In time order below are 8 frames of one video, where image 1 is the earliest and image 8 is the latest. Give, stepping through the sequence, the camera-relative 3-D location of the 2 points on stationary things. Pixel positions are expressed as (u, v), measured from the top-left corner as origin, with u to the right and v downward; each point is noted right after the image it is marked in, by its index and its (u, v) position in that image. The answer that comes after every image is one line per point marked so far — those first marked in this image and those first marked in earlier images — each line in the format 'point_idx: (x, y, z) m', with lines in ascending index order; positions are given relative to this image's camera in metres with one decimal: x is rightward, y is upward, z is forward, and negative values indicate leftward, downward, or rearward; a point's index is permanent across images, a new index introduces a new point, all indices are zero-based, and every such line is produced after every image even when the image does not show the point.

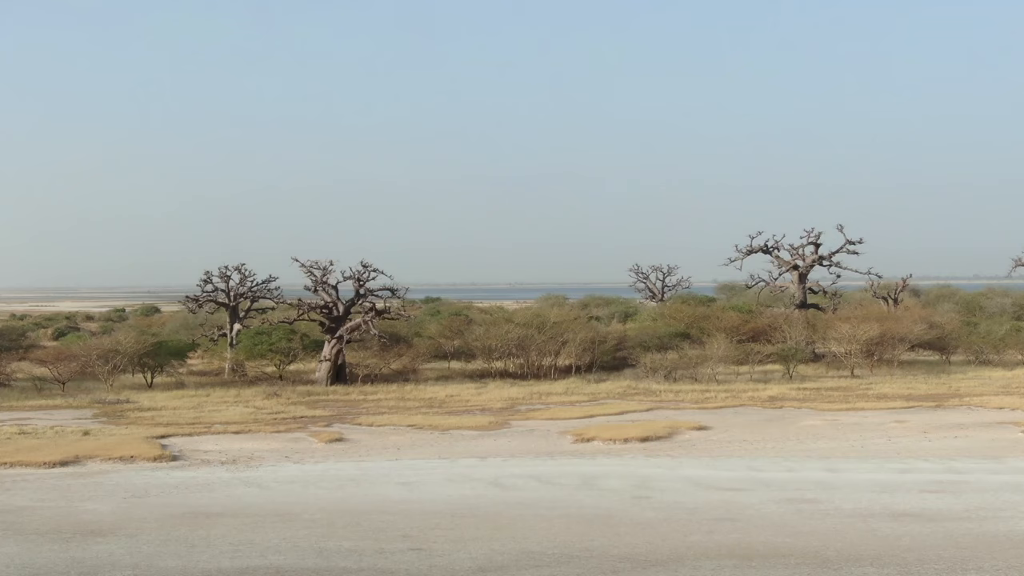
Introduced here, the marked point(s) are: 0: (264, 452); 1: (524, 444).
0: (-3.6, -2.4, +19.4) m
1: (+0.2, -2.3, +19.9) m
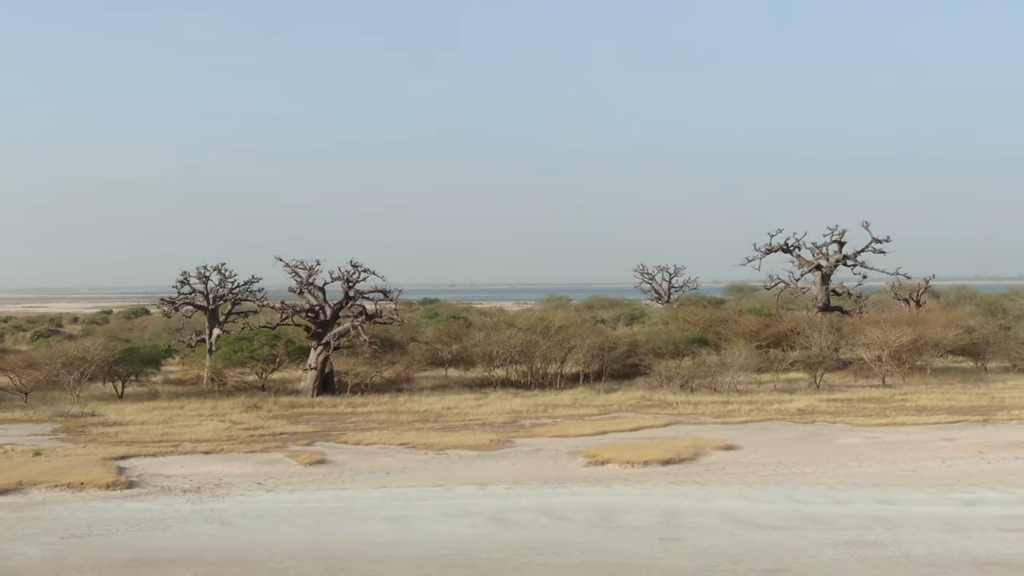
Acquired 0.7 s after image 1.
0: (-3.5, -2.4, +17.1) m
1: (+0.2, -2.3, +17.6) m
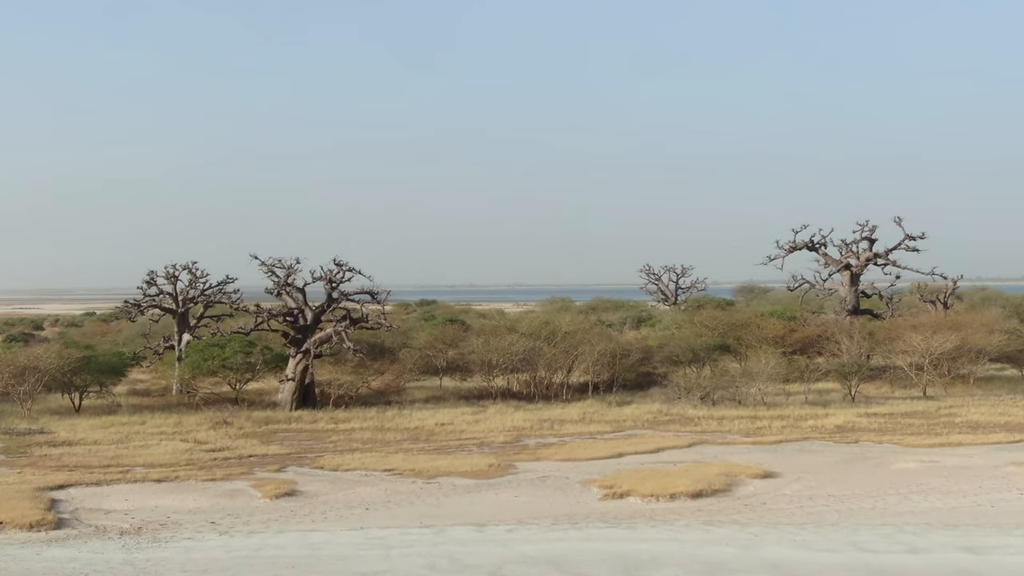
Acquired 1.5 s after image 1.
0: (-3.5, -2.4, +14.4) m
1: (+0.3, -2.4, +14.9) m
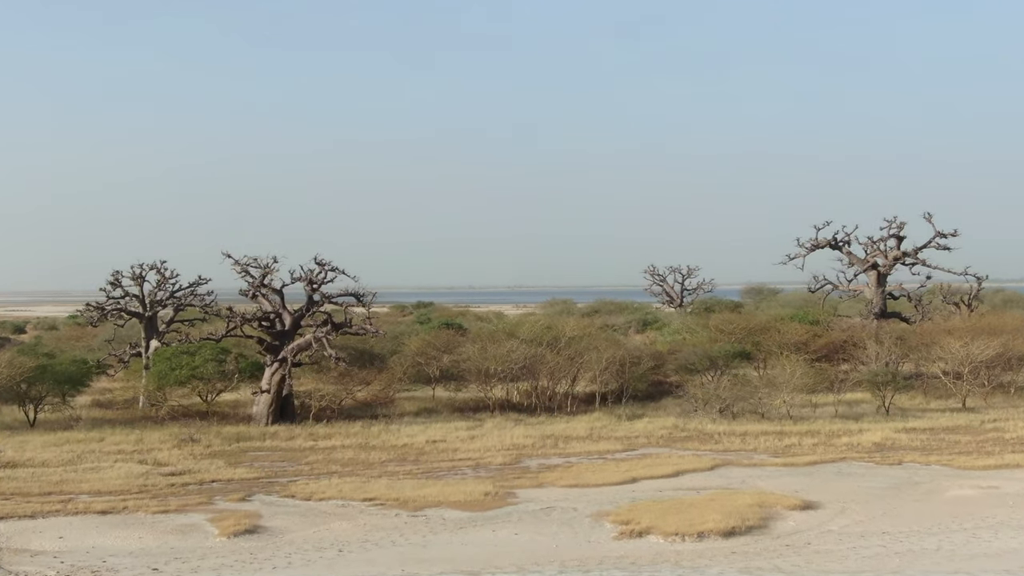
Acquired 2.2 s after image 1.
0: (-3.5, -2.4, +12.2) m
1: (+0.3, -2.4, +12.7) m
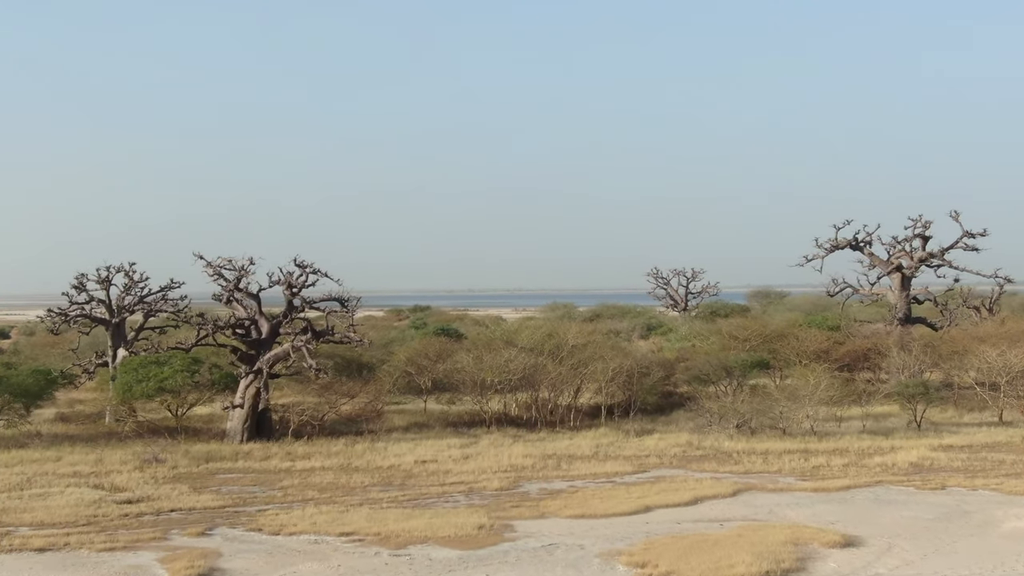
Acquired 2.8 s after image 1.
0: (-3.5, -2.5, +10.3) m
1: (+0.2, -2.4, +10.9) m
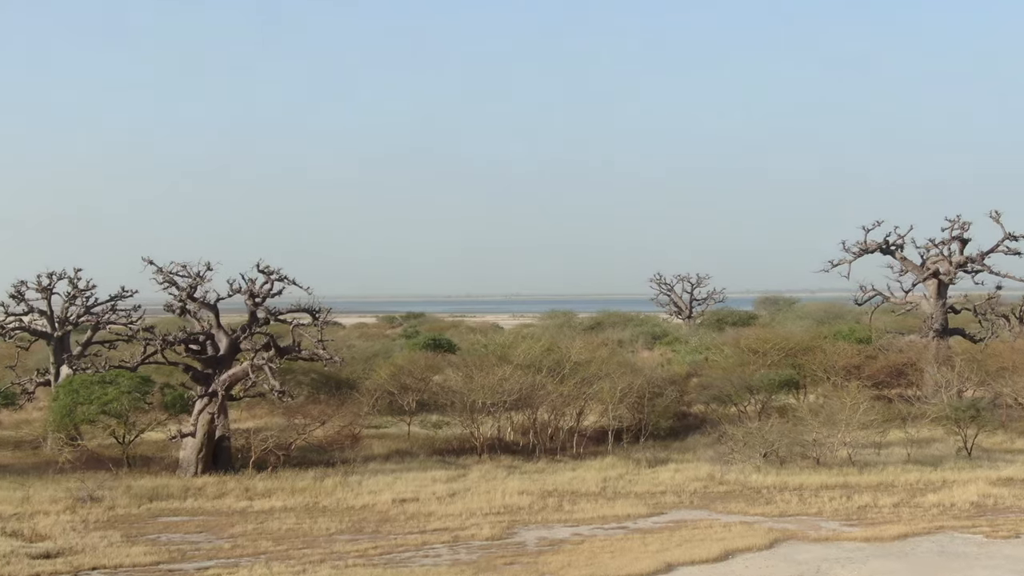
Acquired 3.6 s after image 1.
0: (-3.6, -2.6, +7.9) m
1: (+0.2, -2.5, +8.4) m
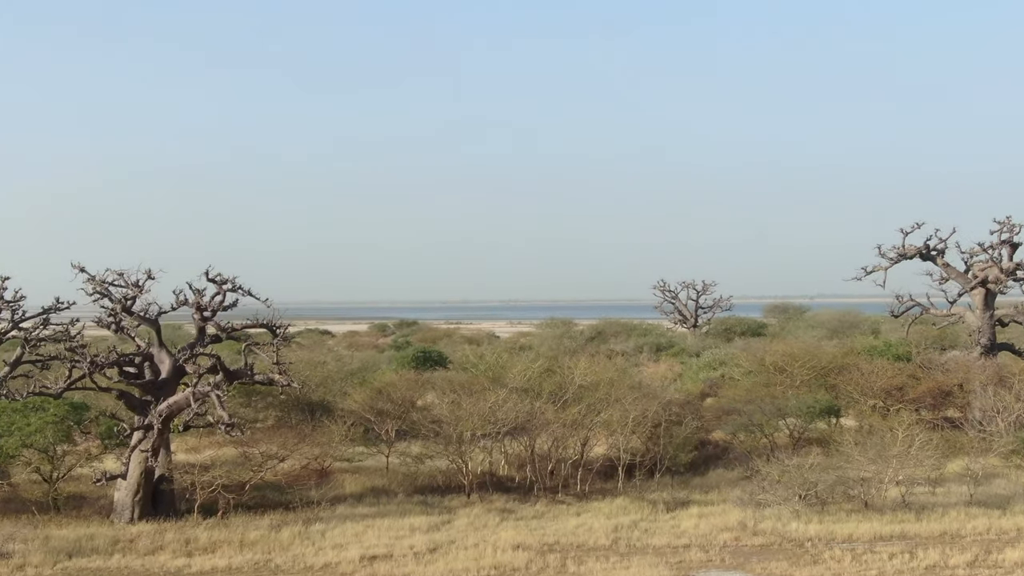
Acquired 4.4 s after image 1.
0: (-3.6, -2.6, +5.3) m
1: (+0.1, -2.6, +5.8) m
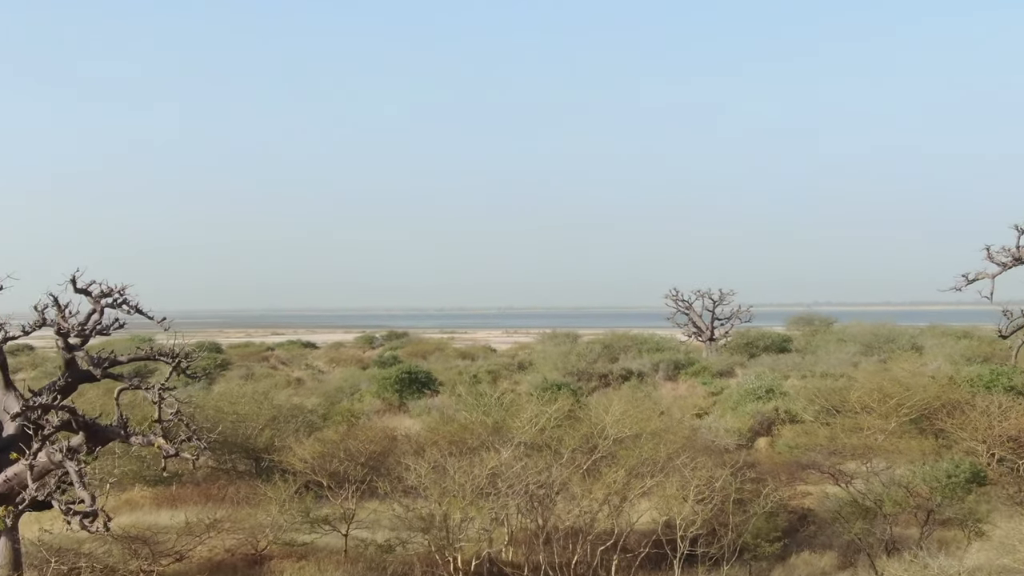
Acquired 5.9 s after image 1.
0: (-3.5, -2.7, +0.7) m
1: (+0.2, -2.7, +1.2) m
